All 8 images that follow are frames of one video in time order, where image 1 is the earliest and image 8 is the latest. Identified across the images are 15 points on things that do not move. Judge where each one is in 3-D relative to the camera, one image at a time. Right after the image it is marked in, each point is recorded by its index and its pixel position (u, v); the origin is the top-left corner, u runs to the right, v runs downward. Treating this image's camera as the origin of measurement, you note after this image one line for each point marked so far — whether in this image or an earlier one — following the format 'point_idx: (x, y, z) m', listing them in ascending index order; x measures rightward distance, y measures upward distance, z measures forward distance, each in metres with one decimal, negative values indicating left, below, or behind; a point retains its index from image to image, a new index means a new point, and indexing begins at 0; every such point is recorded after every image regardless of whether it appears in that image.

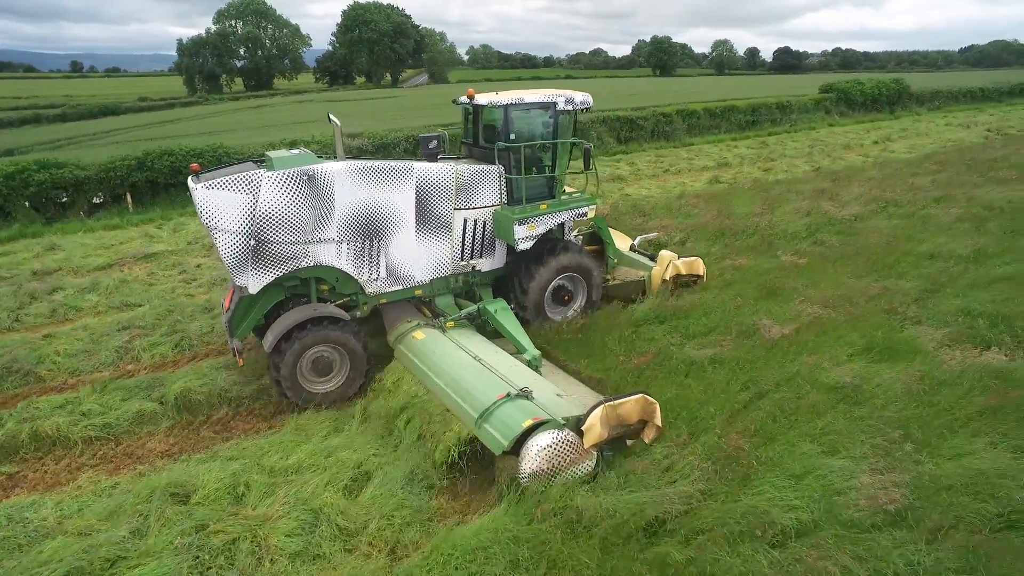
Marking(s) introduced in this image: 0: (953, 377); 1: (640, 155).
0: (+3.7, -0.7, +5.1) m
1: (+3.8, +3.9, +17.6) m
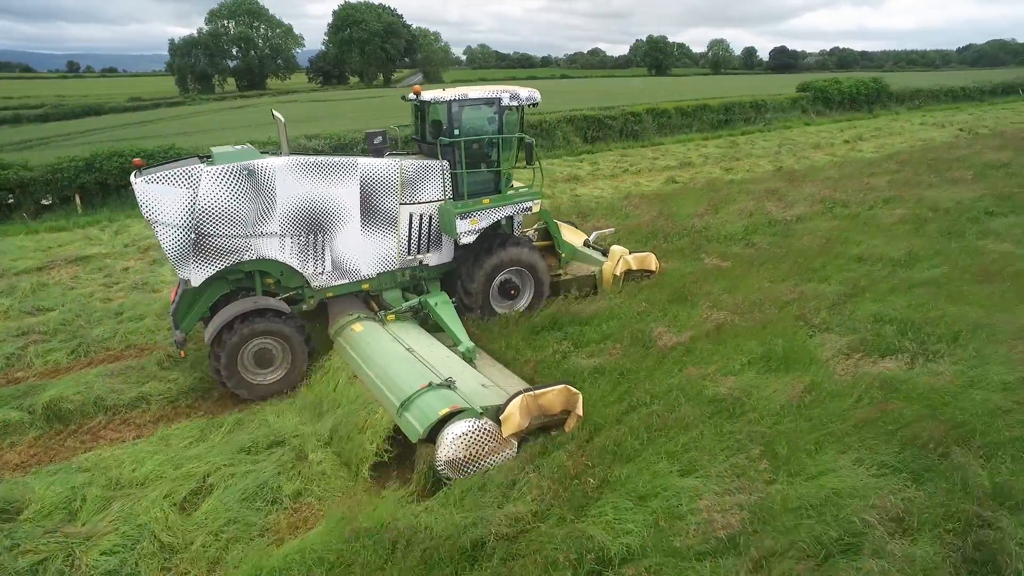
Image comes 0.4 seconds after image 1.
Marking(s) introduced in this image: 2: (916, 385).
0: (+2.7, -0.8, +4.8) m
1: (+2.8, +3.9, +17.4) m
2: (+3.3, -0.8, +4.8) m
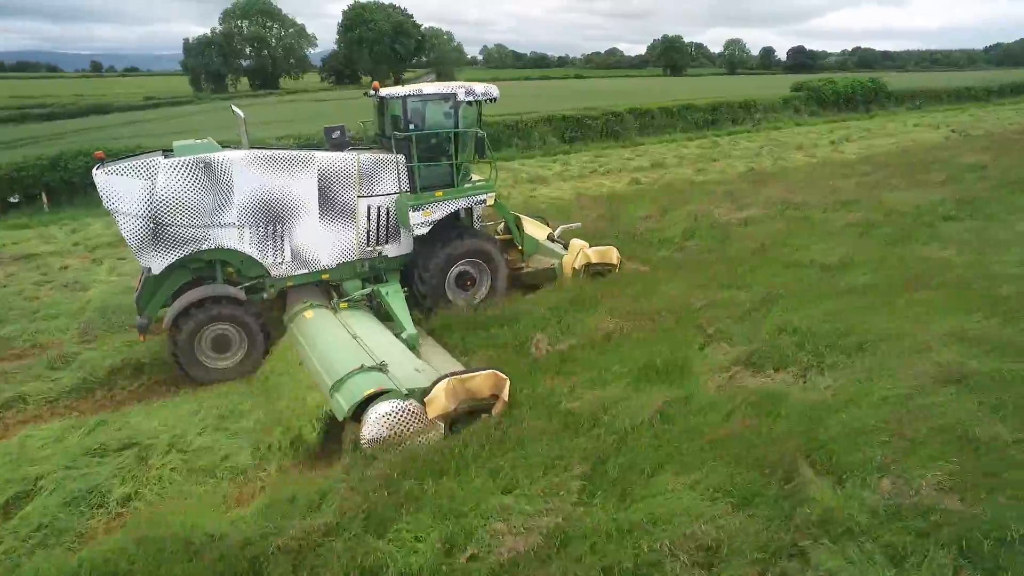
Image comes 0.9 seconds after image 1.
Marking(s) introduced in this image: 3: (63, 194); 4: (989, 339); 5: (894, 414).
0: (+1.5, -0.8, +4.6) m
1: (+2.1, +3.8, +17.2) m
2: (+2.1, -0.8, +4.6) m
3: (-10.1, +2.1, +13.5) m
4: (+4.3, -0.5, +5.3) m
5: (+2.7, -0.9, +4.4) m
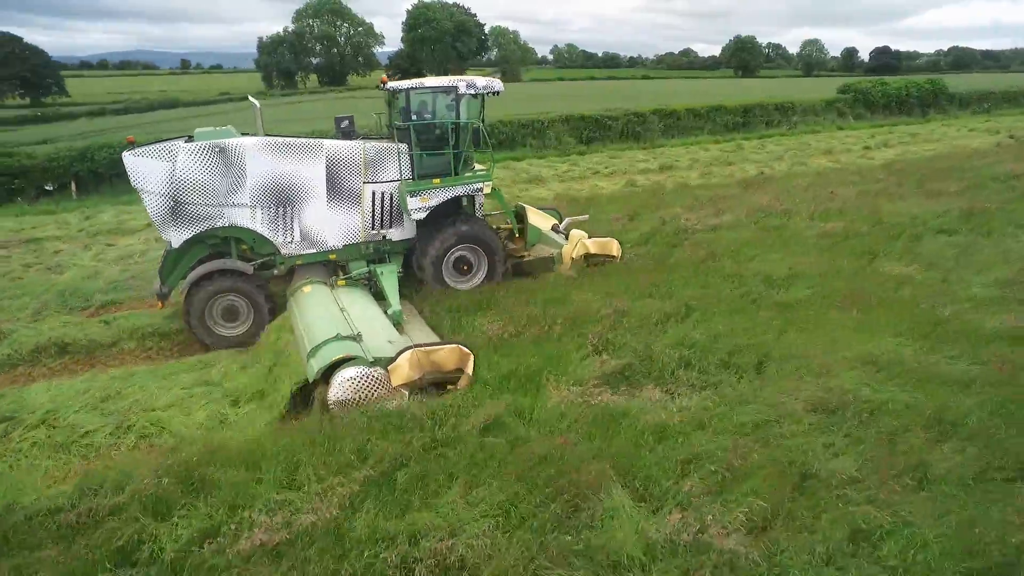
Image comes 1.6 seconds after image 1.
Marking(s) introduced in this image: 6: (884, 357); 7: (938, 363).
0: (+0.3, -0.9, +4.4) m
1: (+2.4, +3.7, +16.9) m
2: (+0.9, -0.9, +4.3) m
3: (-10.2, +2.6, +14.5) m
4: (+3.1, -0.6, +4.9) m
5: (+1.4, -1.0, +4.1) m
6: (+3.2, -0.6, +5.0) m
7: (+3.5, -0.6, +4.9) m
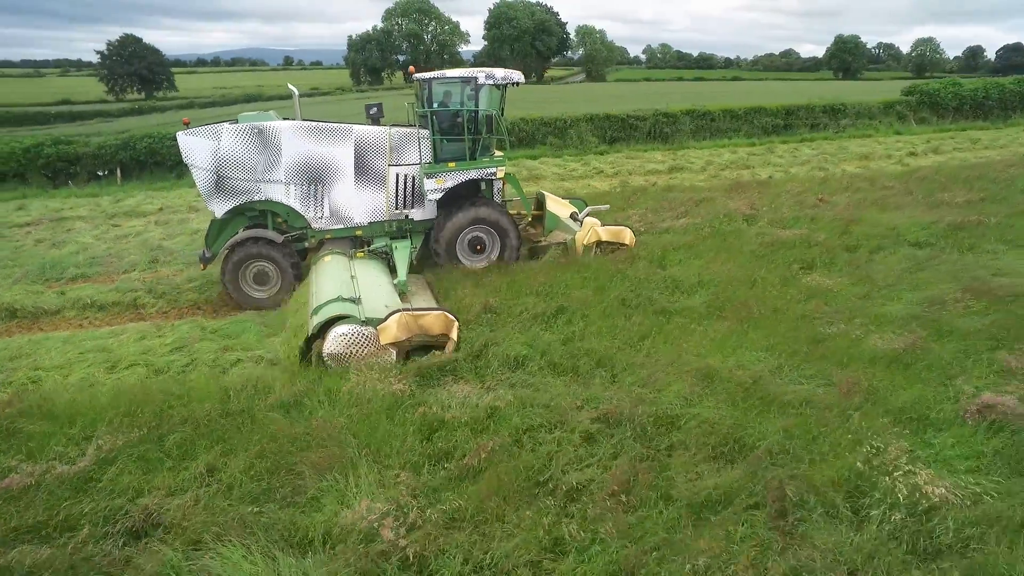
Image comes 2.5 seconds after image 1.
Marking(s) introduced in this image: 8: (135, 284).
0: (-1.2, -0.8, +4.5) m
1: (+2.8, +3.6, +16.6) m
2: (-0.6, -0.9, +4.4) m
3: (-10.0, +3.2, +15.9) m
4: (+1.7, -0.7, +4.6) m
5: (-0.1, -1.0, +4.0) m
6: (+1.7, -0.6, +4.8) m
7: (+2.0, -0.7, +4.6) m
8: (-4.9, 0.0, +7.8) m
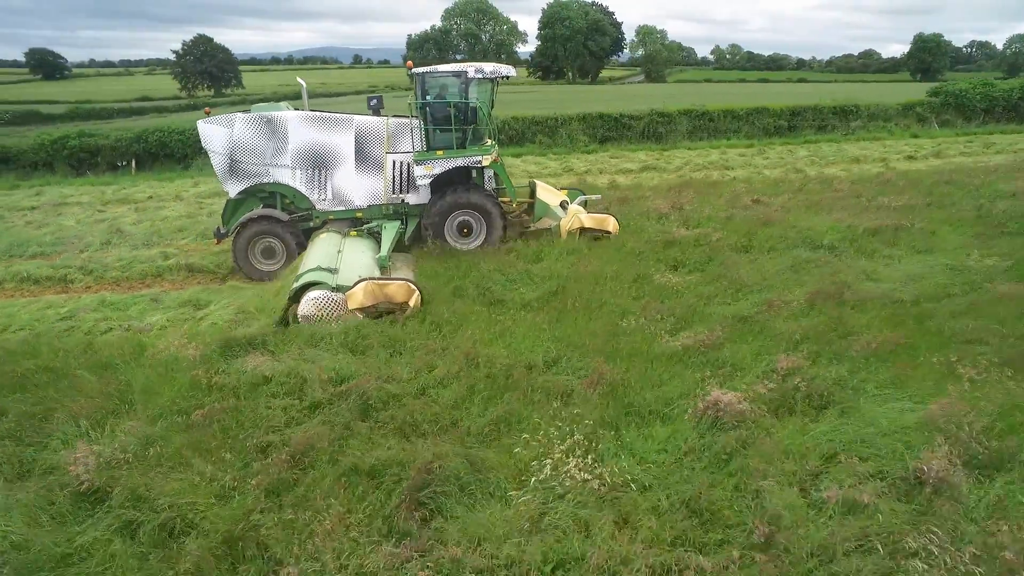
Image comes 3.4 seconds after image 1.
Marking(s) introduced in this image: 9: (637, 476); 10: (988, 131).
0: (-3.0, -0.6, +5.0) m
1: (+2.3, +3.7, +16.6) m
2: (-2.4, -0.7, +4.8) m
3: (-10.5, +3.7, +17.3) m
4: (-0.2, -0.6, +4.8) m
5: (-2.0, -0.8, +4.4) m
6: (-0.1, -0.6, +5.0) m
7: (+0.2, -0.6, +4.7) m
8: (-6.3, +0.4, +8.7) m
9: (+0.7, -1.1, +3.6) m
10: (+14.8, +4.8, +18.4) m
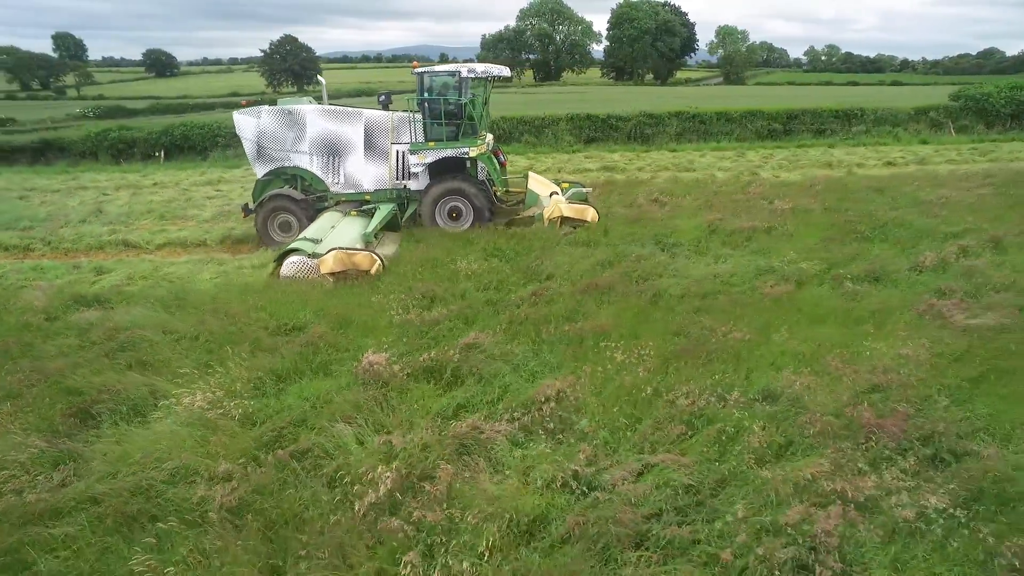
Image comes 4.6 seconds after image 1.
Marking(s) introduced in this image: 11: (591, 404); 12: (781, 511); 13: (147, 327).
0: (-5.3, -0.2, +6.3) m
1: (+1.7, +3.8, +17.1) m
2: (-4.8, -0.3, +6.0) m
3: (-10.9, +4.4, +19.4) m
4: (-2.5, -0.4, +5.8) m
5: (-4.4, -0.5, +5.6) m
6: (-2.5, -0.3, +5.9) m
7: (-2.2, -0.4, +5.6) m
8: (-8.1, +0.9, +10.4) m
9: (-1.8, -0.9, +4.4) m
10: (+14.3, +4.3, +17.3) m
11: (+0.5, -0.8, +4.2) m
12: (+1.4, -1.2, +3.1) m
13: (-3.7, -0.4, +5.9) m
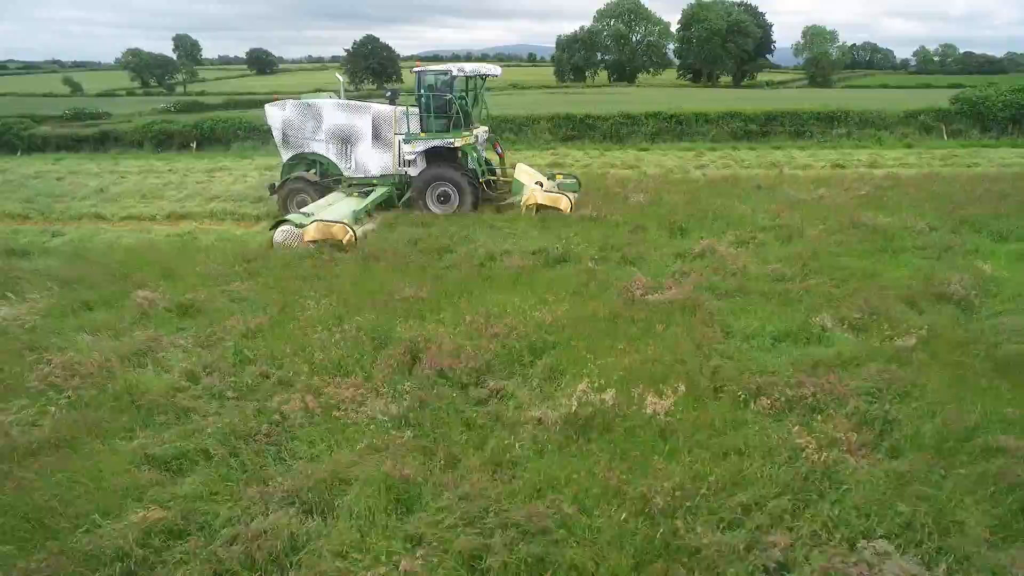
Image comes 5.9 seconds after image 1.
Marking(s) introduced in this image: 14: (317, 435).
0: (-7.8, +0.5, +8.4) m
1: (+0.8, +4.1, +18.1) m
2: (-7.3, +0.3, +8.0) m
3: (-11.3, +5.3, +22.1) m
4: (-5.1, +0.2, +7.4) m
5: (-7.0, +0.2, +7.6) m
6: (-5.0, +0.2, +7.6) m
7: (-4.8, +0.1, +7.3) m
8: (-9.9, +1.7, +12.8) m
9: (-4.6, -0.4, +6.0) m
10: (+13.4, +3.9, +16.5) m
11: (-2.3, -0.4, +5.5) m
12: (-1.6, -0.8, +4.3) m
13: (-6.2, +0.3, +7.8) m
14: (-1.2, -1.0, +4.0) m
